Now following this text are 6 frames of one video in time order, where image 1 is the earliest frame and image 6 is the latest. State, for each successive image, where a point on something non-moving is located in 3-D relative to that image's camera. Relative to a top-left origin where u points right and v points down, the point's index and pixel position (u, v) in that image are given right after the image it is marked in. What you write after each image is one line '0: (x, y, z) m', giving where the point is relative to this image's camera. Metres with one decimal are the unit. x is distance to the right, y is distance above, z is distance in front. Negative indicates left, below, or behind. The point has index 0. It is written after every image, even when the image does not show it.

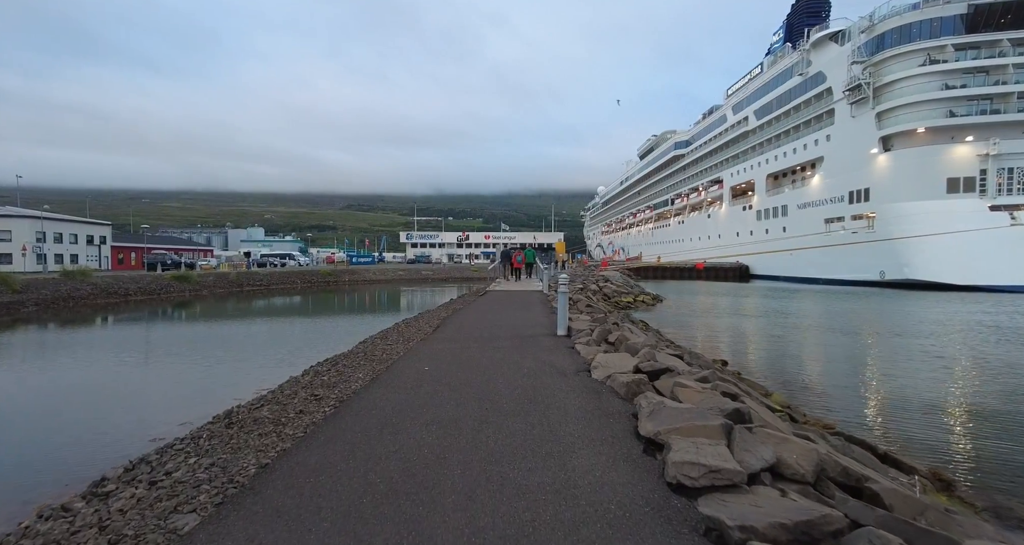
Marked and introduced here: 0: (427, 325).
0: (-1.4, -0.9, +8.2) m
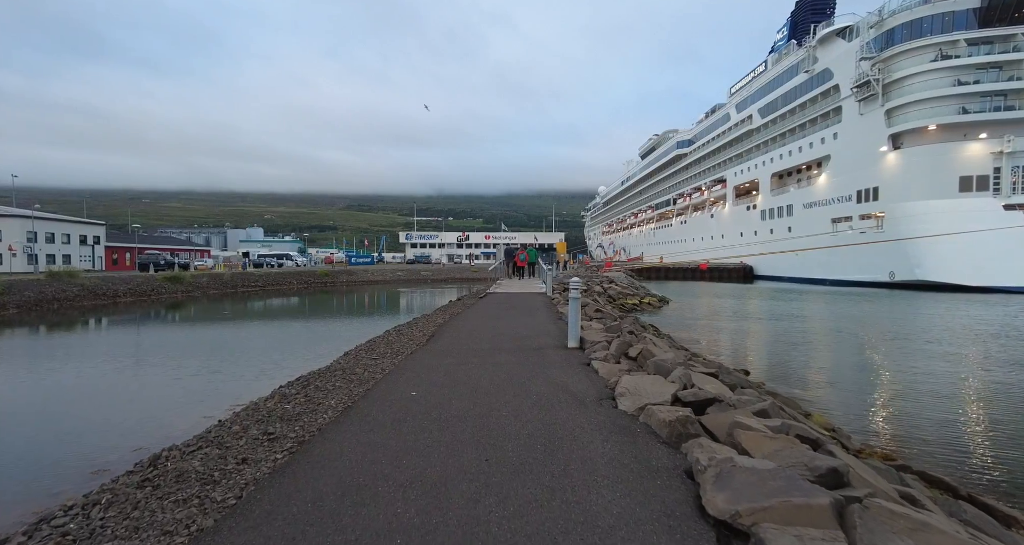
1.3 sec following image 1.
0: (-1.4, -0.9, +7.4) m
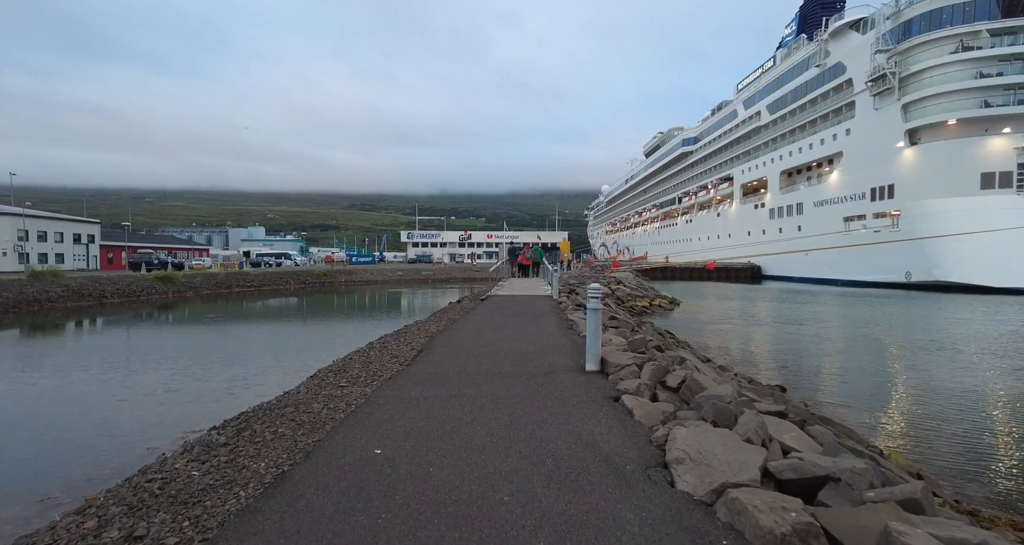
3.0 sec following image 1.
0: (-1.3, -1.0, +6.3) m
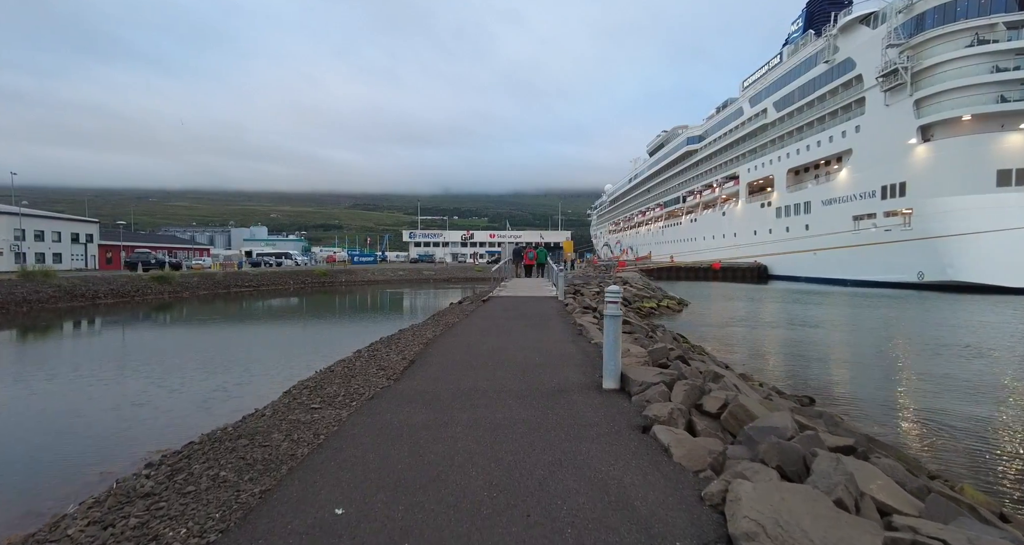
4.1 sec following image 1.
0: (-1.3, -1.0, +5.6) m
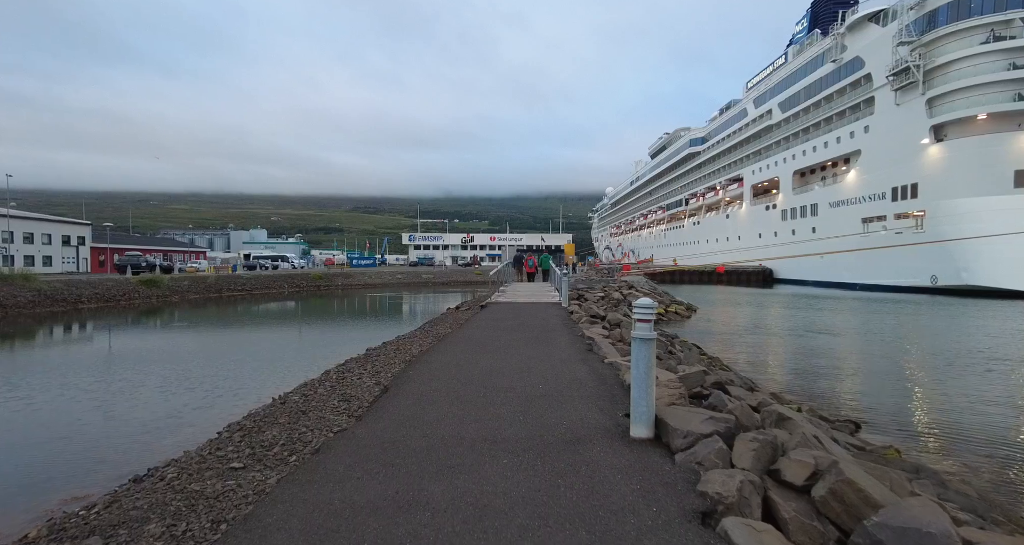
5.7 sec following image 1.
0: (-1.3, -1.0, +4.6) m
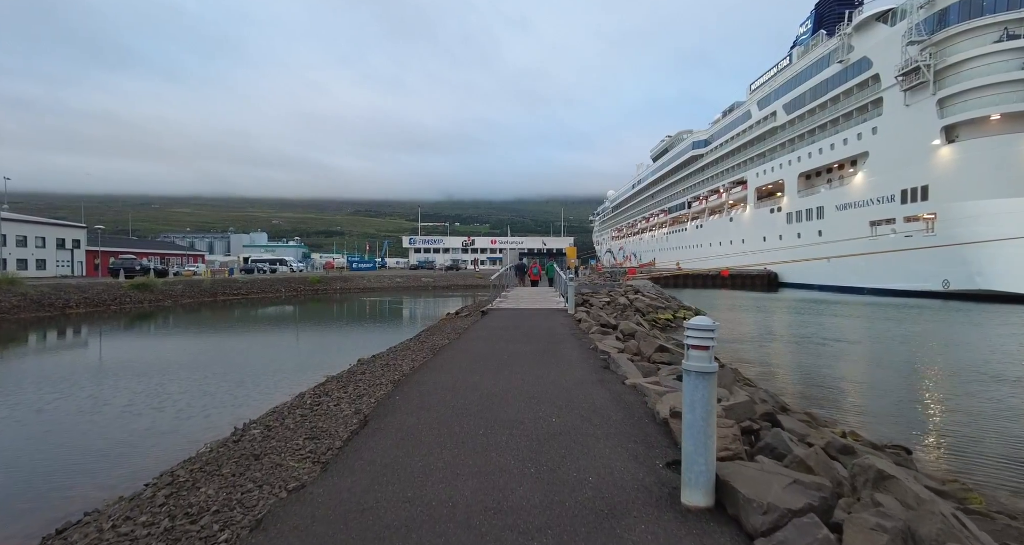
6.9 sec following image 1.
0: (-1.3, -1.1, +3.8) m
